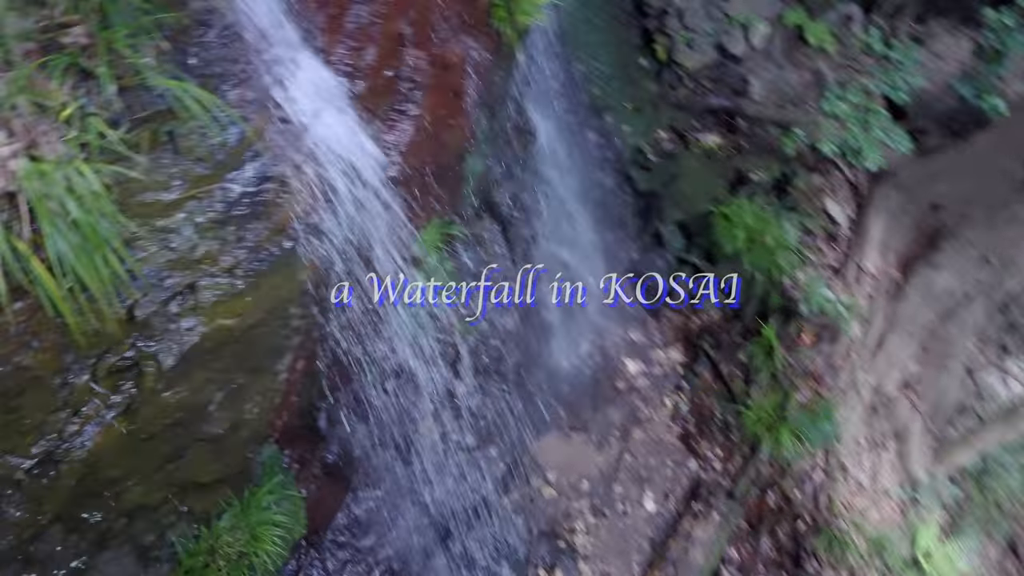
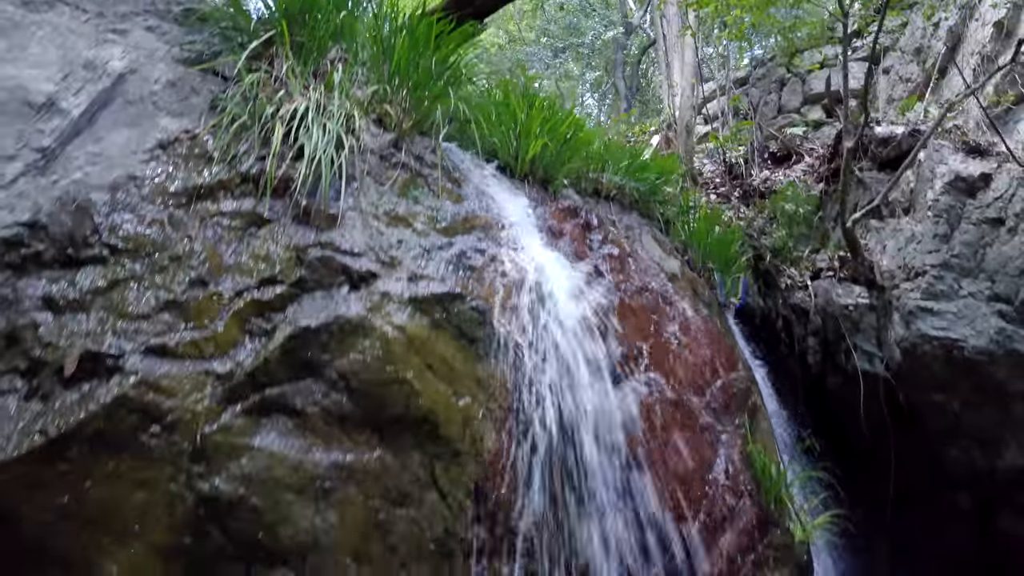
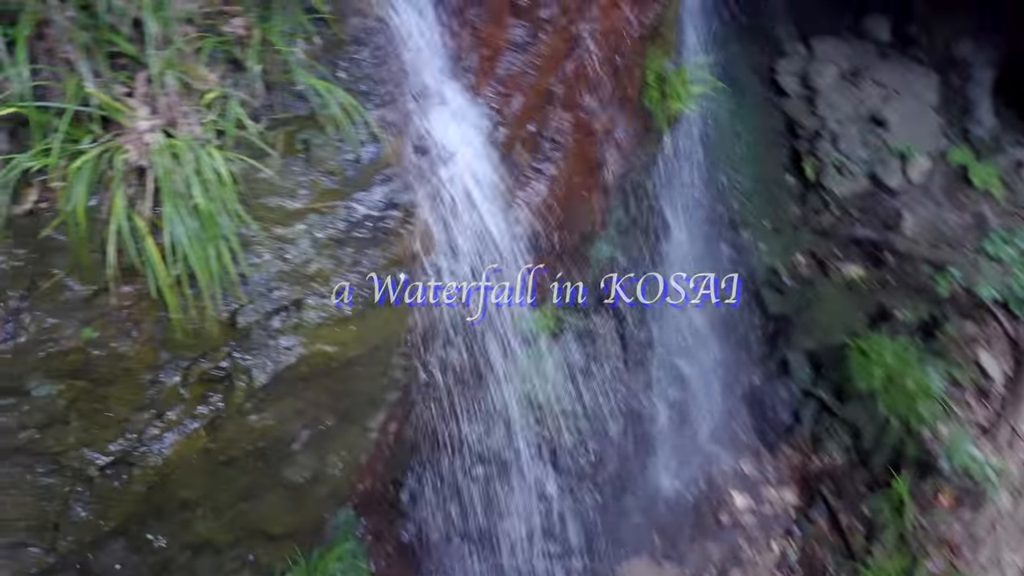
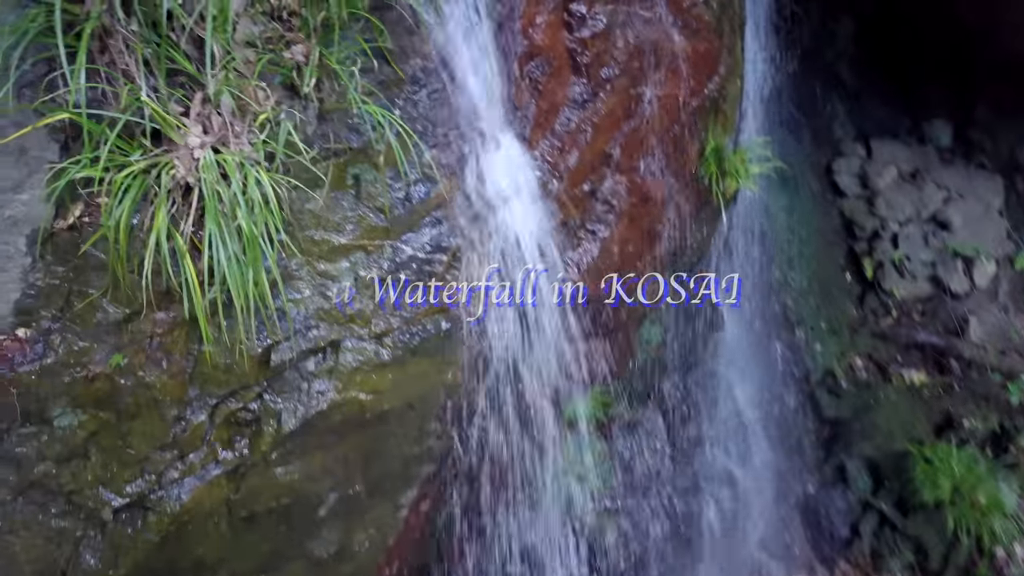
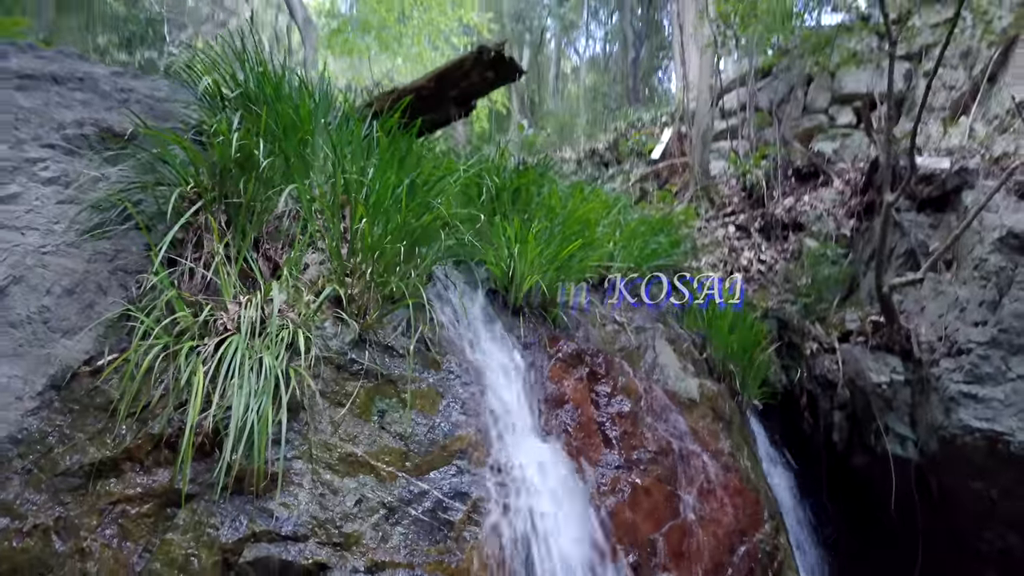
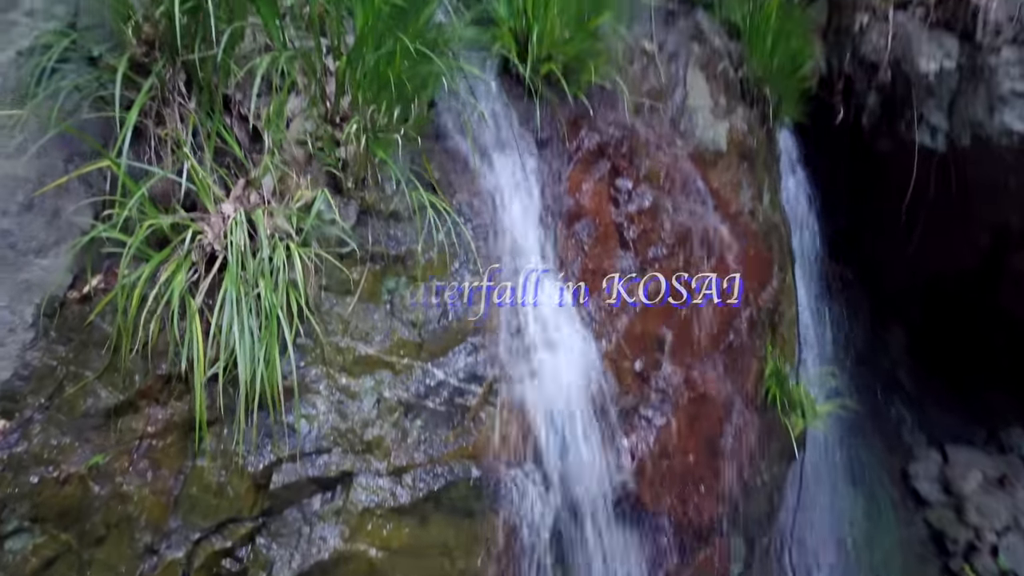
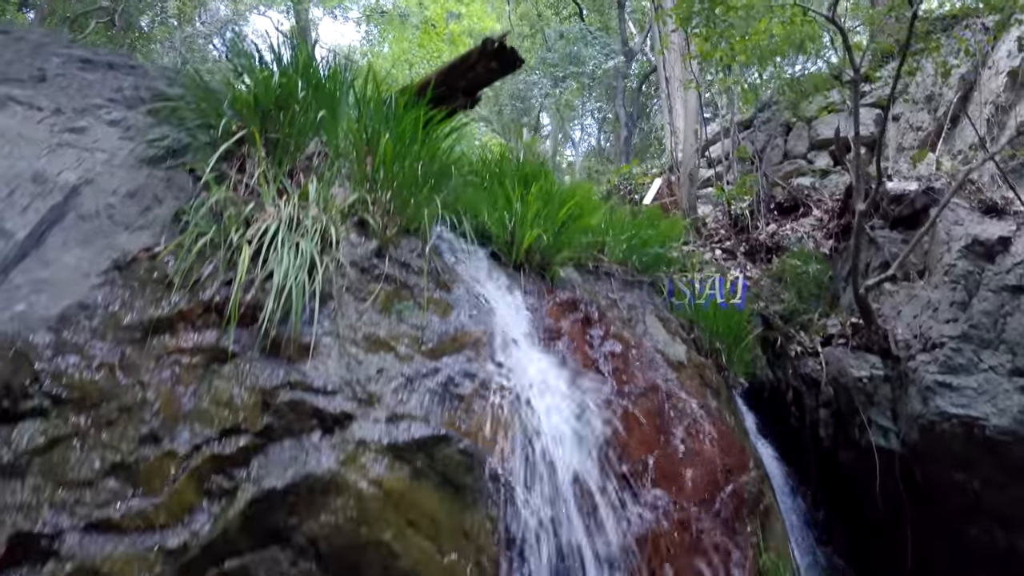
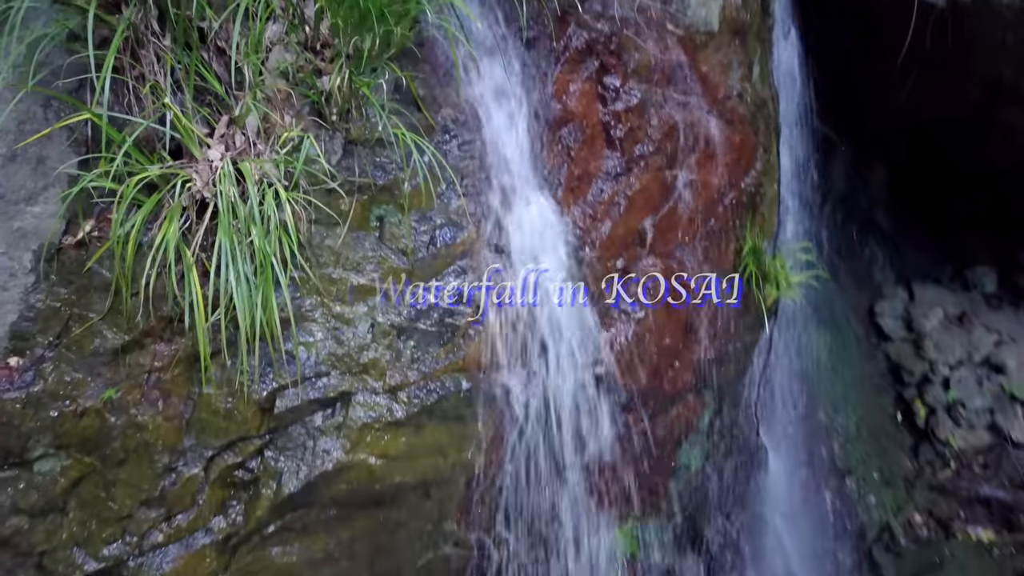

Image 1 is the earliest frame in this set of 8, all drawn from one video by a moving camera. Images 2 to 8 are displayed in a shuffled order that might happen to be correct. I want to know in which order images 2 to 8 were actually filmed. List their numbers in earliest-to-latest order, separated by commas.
3, 4, 8, 6, 5, 7, 2
